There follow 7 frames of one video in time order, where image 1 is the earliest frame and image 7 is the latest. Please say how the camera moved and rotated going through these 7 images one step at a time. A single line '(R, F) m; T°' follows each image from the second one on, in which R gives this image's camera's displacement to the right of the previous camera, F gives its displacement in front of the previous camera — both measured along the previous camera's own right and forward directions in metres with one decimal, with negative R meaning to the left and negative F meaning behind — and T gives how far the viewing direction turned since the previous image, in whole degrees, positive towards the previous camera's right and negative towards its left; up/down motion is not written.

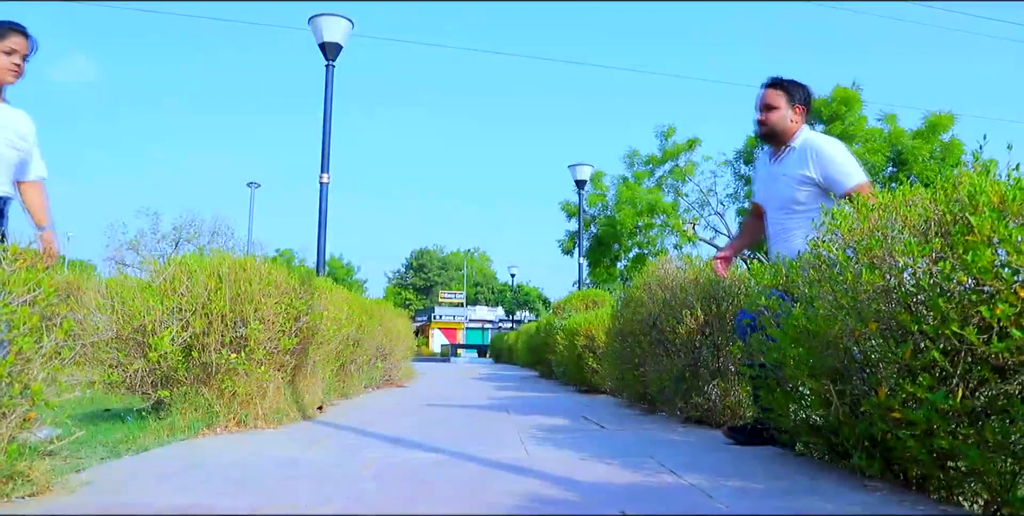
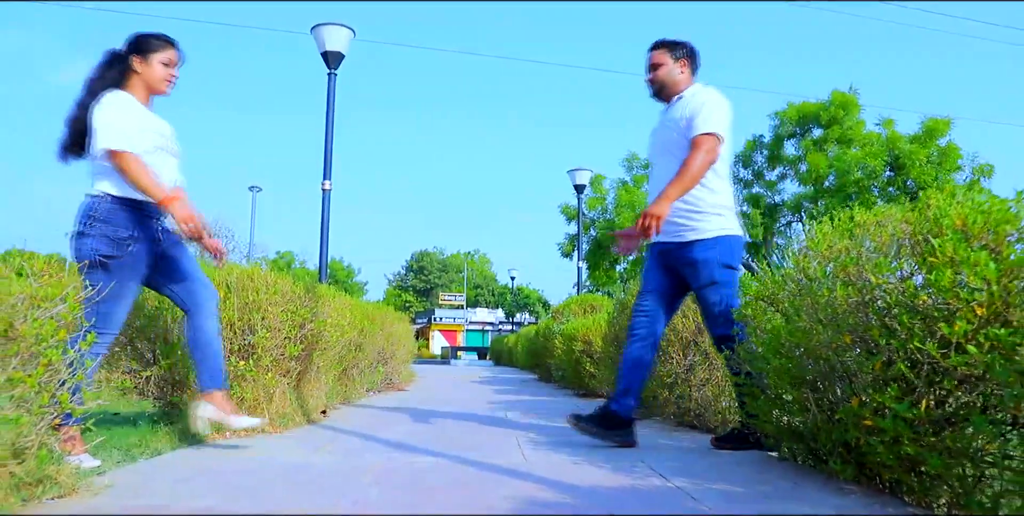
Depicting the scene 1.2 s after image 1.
(0.0, -0.1) m; 0°
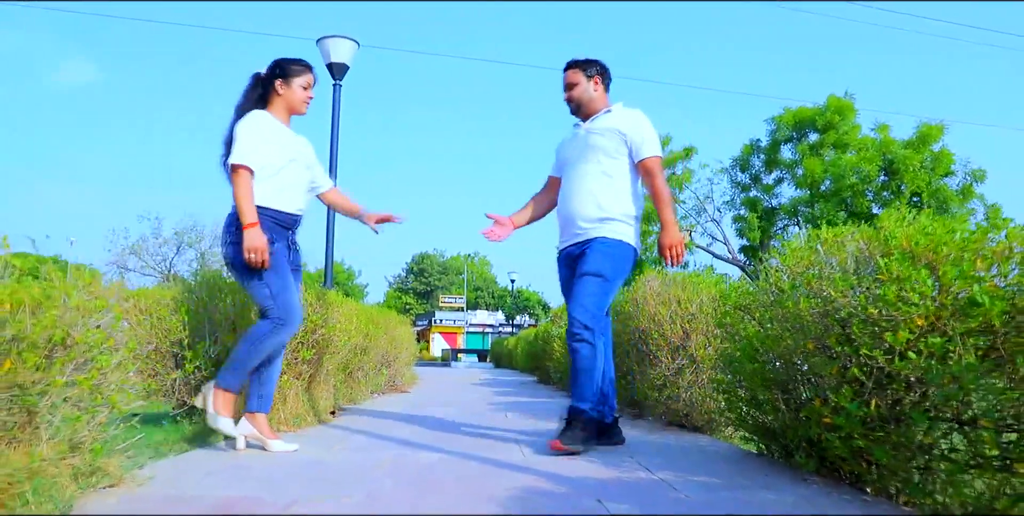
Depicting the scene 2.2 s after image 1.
(0.0, -0.3) m; 0°
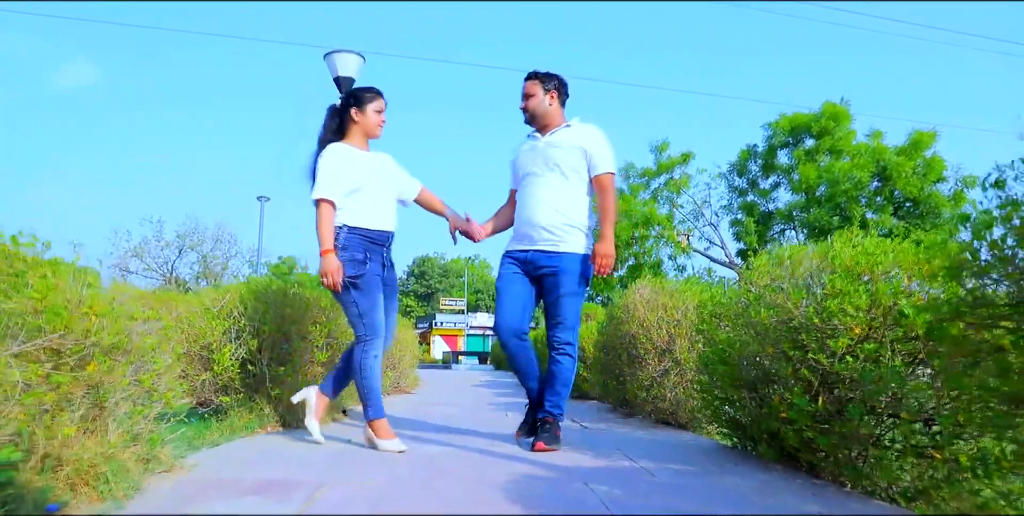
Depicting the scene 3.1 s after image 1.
(0.0, -0.4) m; 0°
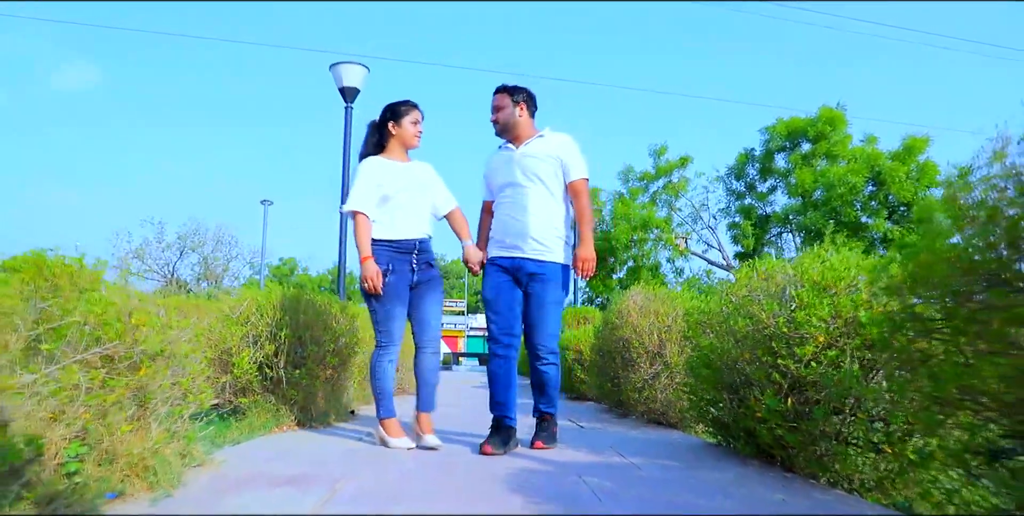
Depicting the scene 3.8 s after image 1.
(0.0, -0.3) m; 0°
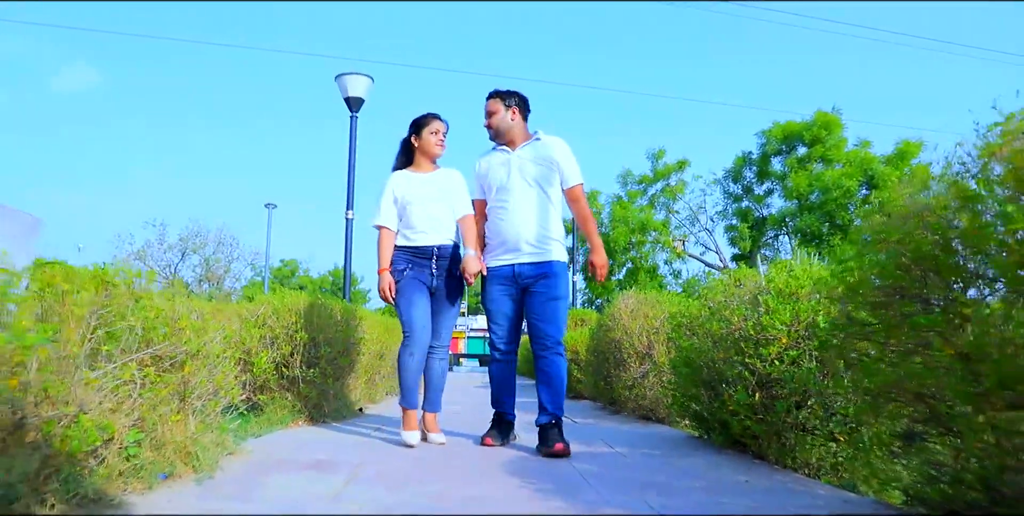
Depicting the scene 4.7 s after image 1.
(0.0, -0.4) m; 0°
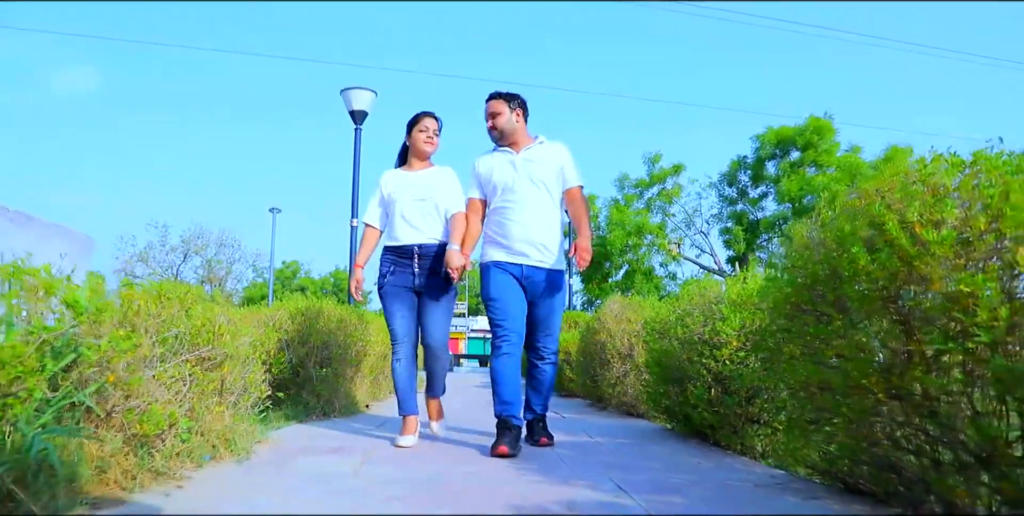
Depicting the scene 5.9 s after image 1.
(+0.1, -0.6) m; 0°
